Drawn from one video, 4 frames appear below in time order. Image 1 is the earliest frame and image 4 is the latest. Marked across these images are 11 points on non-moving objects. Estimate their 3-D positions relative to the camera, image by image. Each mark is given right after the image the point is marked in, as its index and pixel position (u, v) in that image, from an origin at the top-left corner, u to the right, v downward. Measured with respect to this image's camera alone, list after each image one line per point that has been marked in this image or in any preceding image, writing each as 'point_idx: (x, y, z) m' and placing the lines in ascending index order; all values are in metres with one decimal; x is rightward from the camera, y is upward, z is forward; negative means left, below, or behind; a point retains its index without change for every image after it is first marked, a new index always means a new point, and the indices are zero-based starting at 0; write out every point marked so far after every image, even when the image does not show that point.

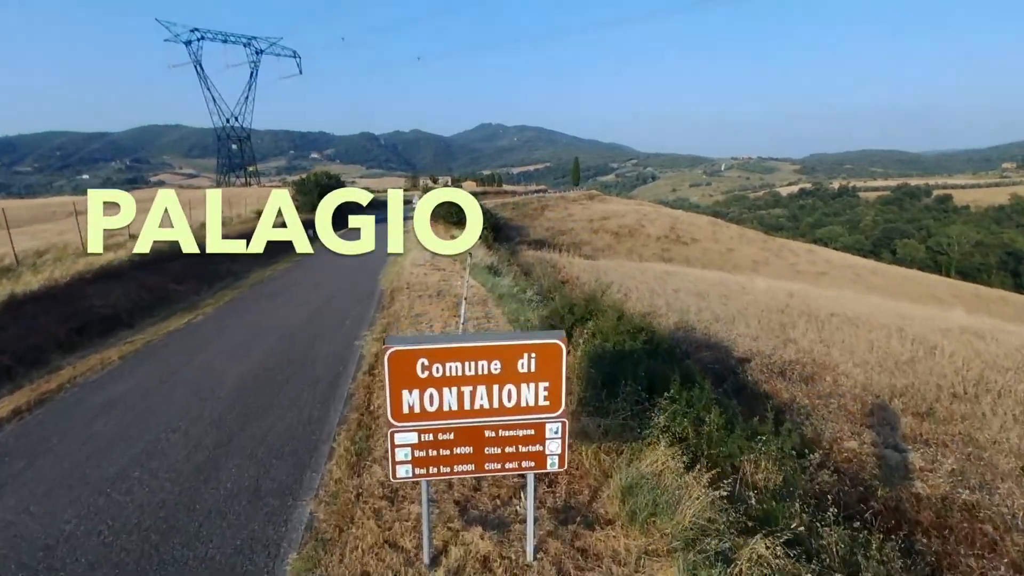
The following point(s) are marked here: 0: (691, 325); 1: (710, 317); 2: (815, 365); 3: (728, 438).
0: (+2.1, -0.4, +7.7) m
1: (+2.6, -0.4, +8.9) m
2: (+2.8, -0.7, +6.3) m
3: (+0.9, -0.6, +2.9) m
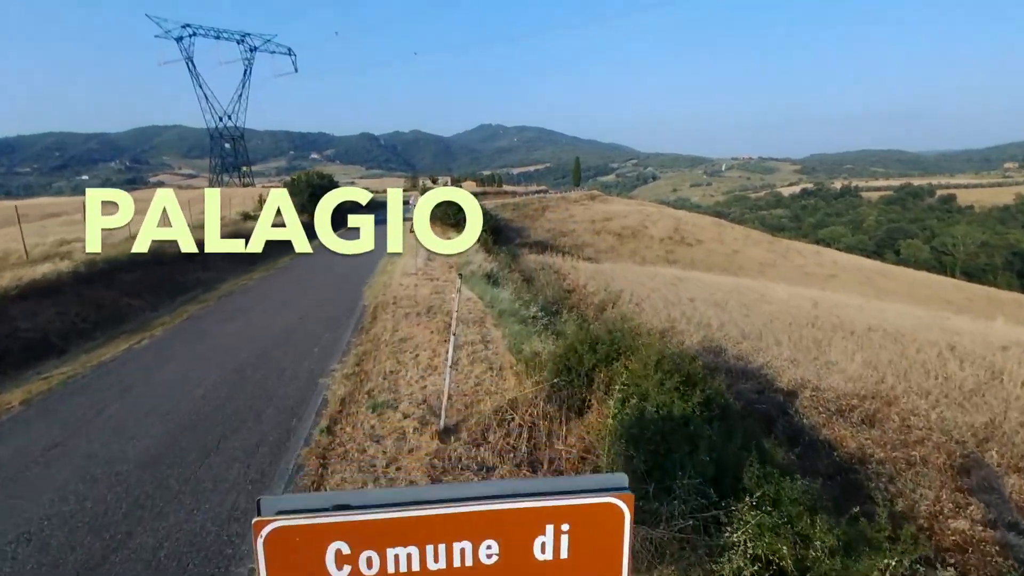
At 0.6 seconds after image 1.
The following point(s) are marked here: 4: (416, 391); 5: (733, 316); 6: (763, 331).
0: (+2.1, -0.6, +6.8) m
1: (+2.6, -0.5, +7.9) m
2: (+2.8, -0.9, +5.3) m
3: (+0.9, -0.8, +1.9) m
4: (-0.5, -0.6, +3.8) m
5: (+3.1, -0.4, +9.5) m
6: (+3.1, -0.5, +8.4) m
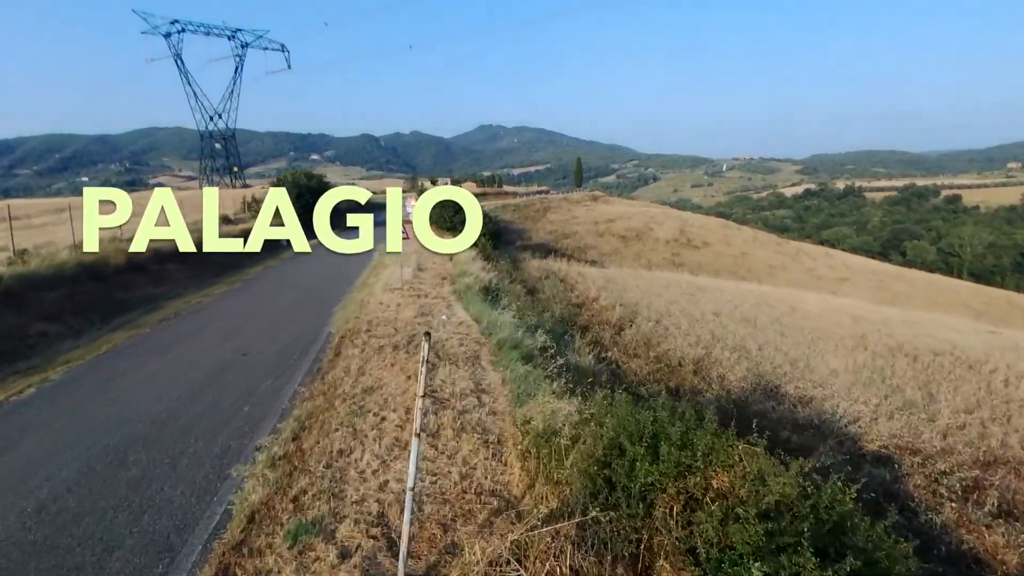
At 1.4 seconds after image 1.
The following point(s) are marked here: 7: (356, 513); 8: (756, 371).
0: (+2.1, -0.8, +5.5) m
1: (+2.6, -0.7, +6.6) m
2: (+2.9, -1.0, +4.0) m
3: (+1.0, -1.0, +0.6) m
4: (-0.5, -0.8, +2.5) m
5: (+3.1, -0.6, +8.2) m
6: (+3.1, -0.7, +7.1) m
7: (-0.5, -0.8, +2.4) m
8: (+2.1, -0.7, +5.9) m
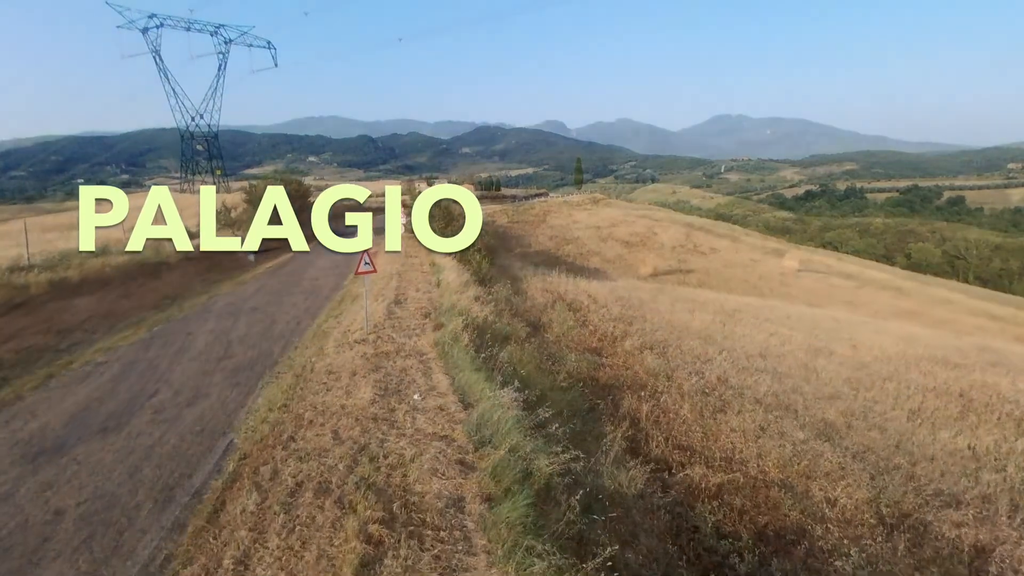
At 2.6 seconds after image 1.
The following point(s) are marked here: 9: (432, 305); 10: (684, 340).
0: (+2.1, -1.2, +3.6) m
1: (+2.7, -1.2, +4.7) m
2: (+2.9, -1.5, +2.1) m
3: (+1.0, -1.4, -1.3) m
4: (-0.5, -1.2, +0.6) m
5: (+3.2, -1.0, +6.3) m
6: (+3.2, -1.2, +5.2) m
7: (-0.5, -1.2, +0.5) m
8: (+2.1, -1.2, +4.0) m
9: (-0.7, -0.2, +7.3) m
10: (+2.2, -0.7, +8.4) m
